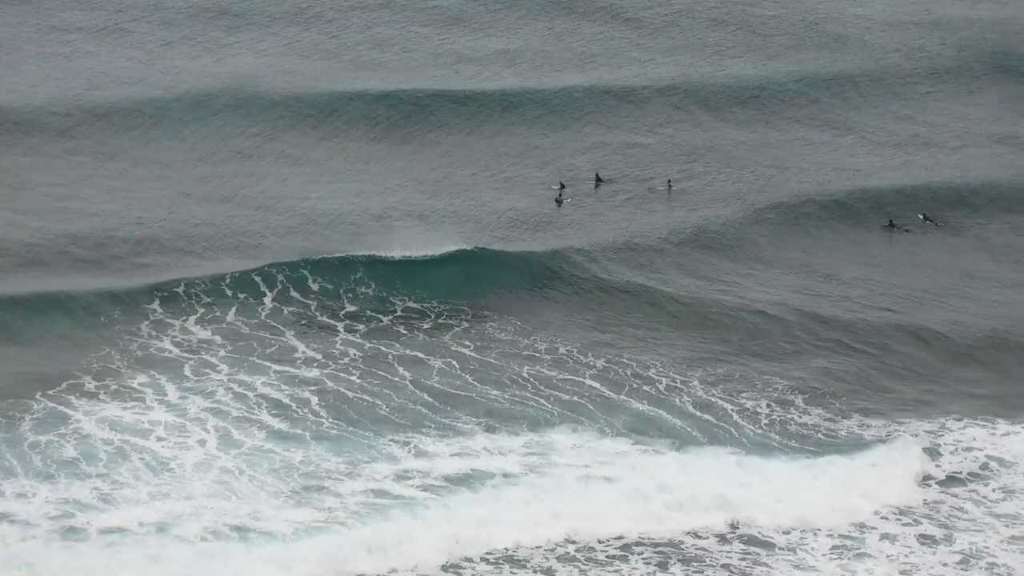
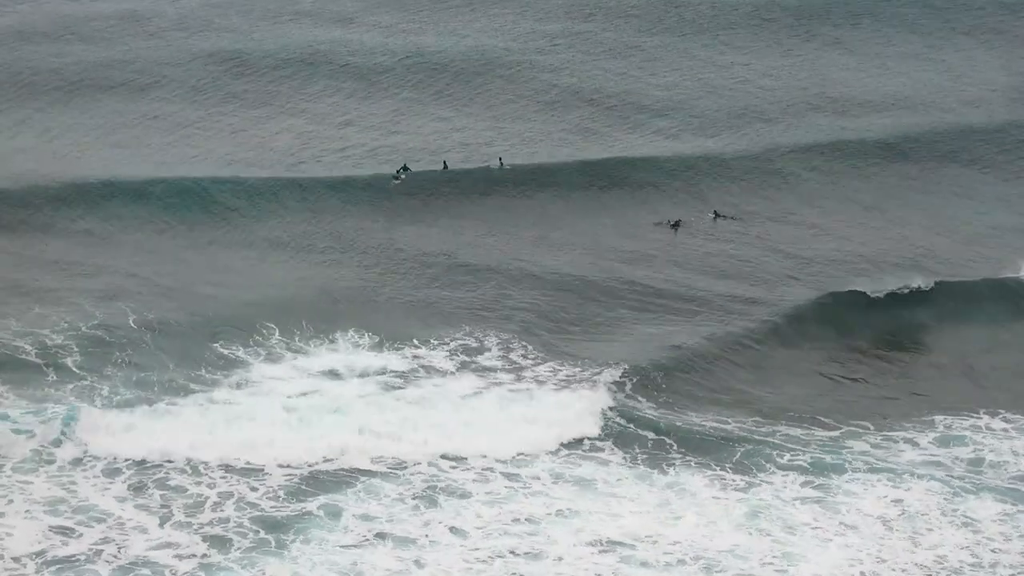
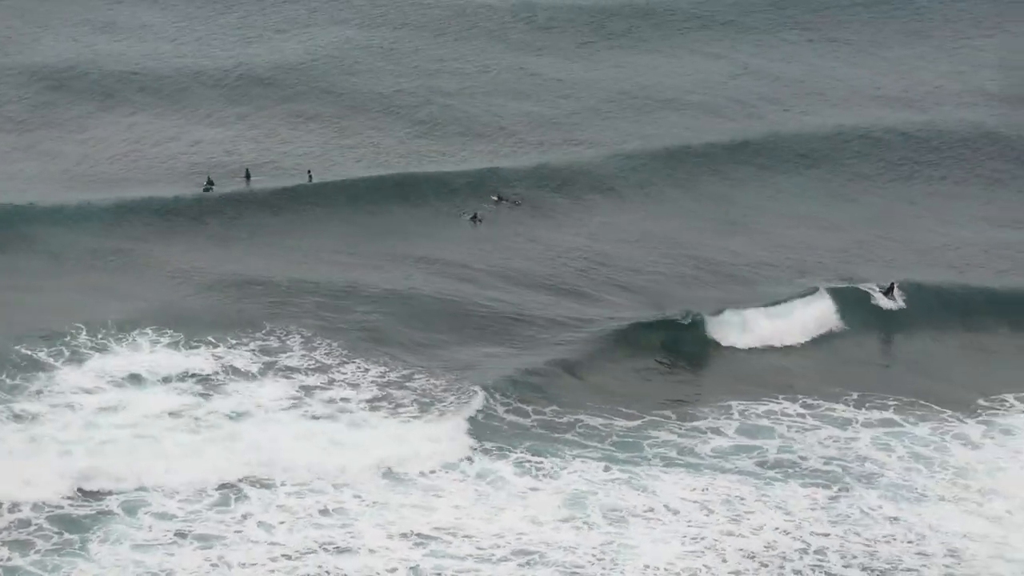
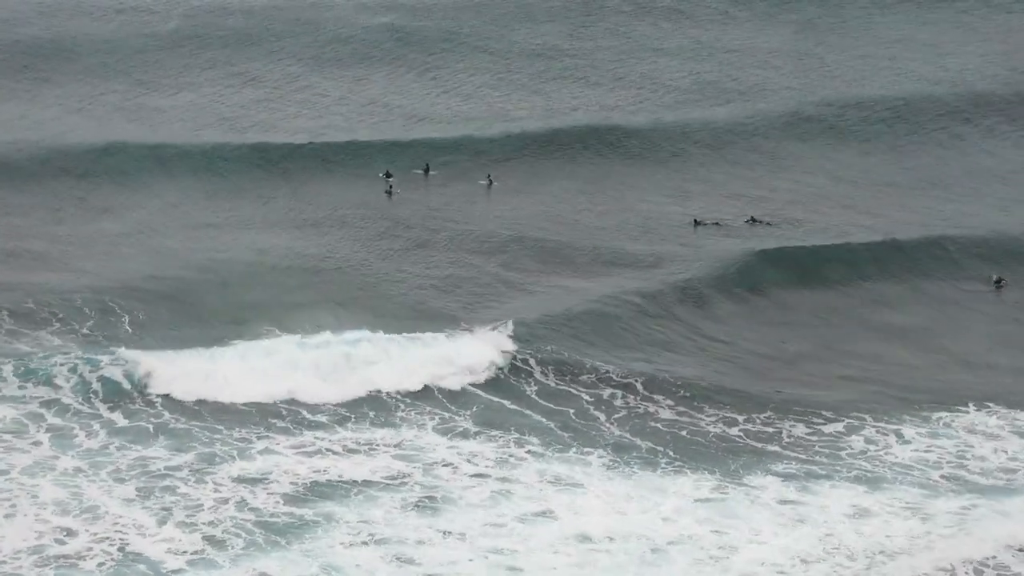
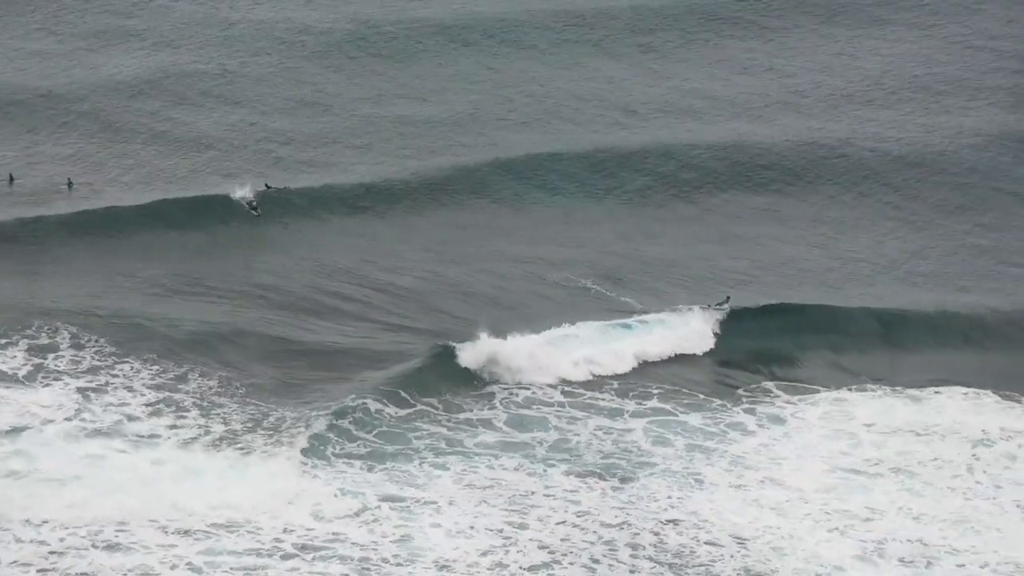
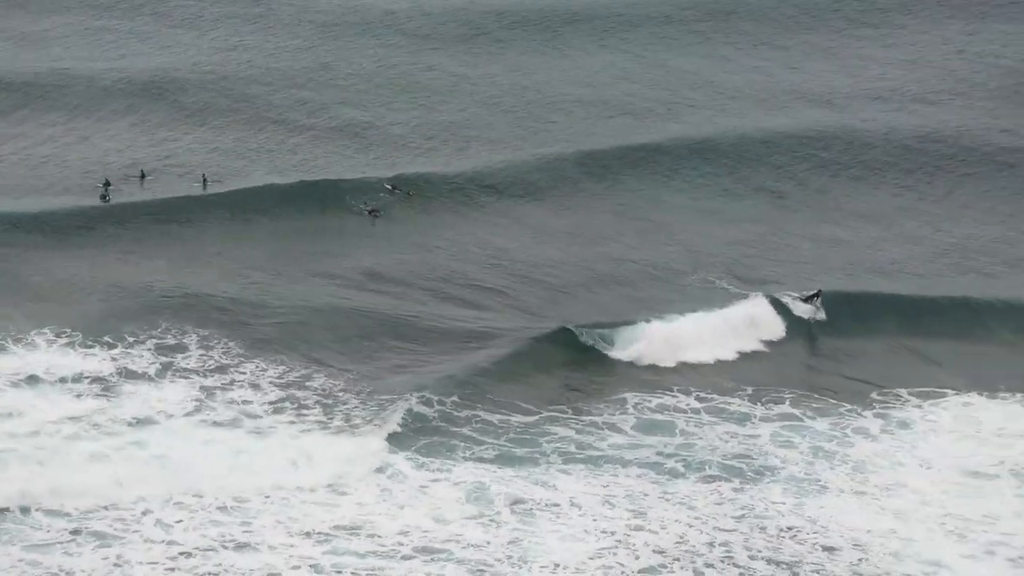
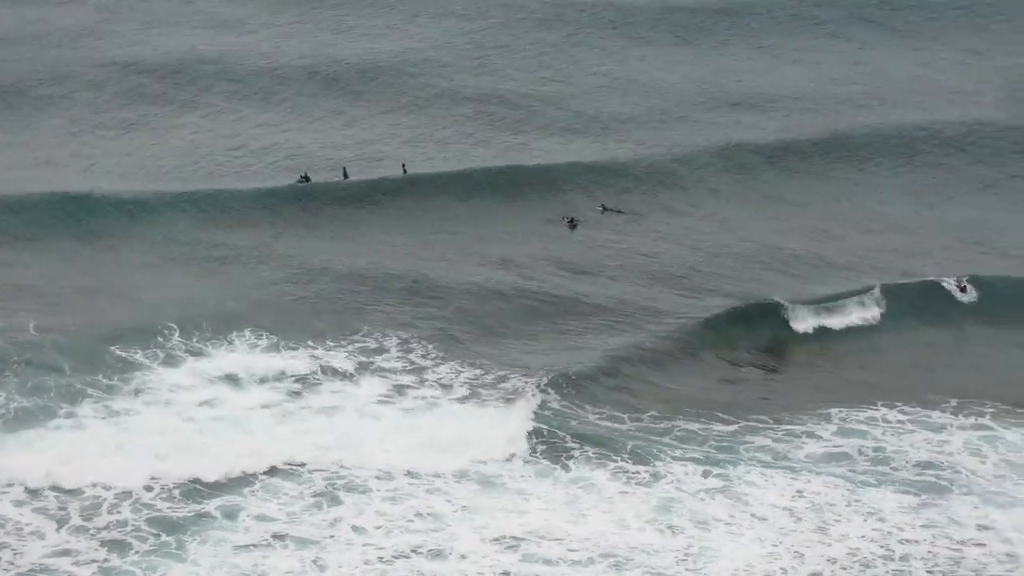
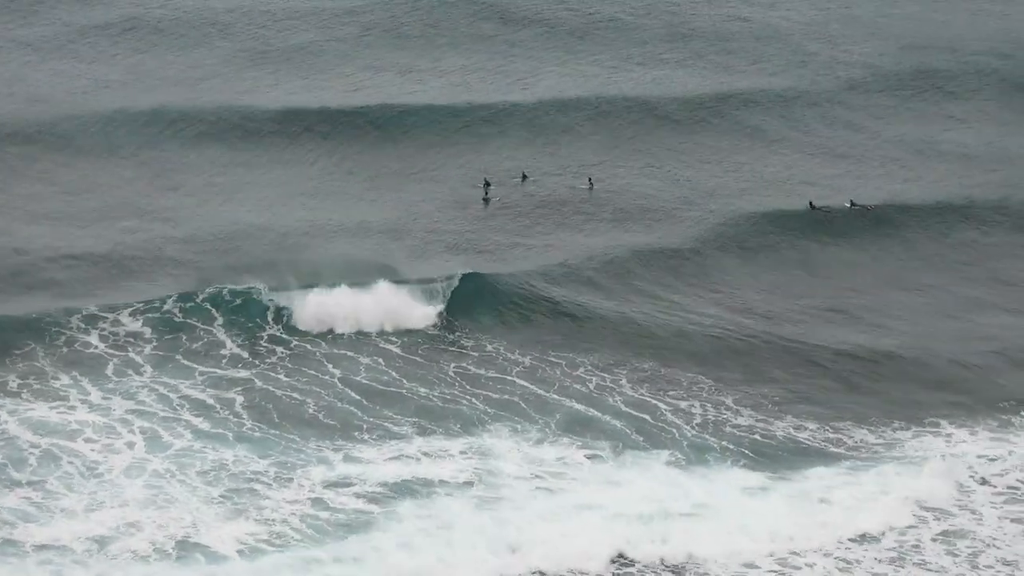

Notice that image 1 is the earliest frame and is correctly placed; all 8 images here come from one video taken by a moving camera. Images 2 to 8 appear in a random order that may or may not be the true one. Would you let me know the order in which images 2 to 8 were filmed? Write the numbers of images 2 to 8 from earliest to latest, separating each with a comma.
8, 4, 2, 7, 3, 6, 5
